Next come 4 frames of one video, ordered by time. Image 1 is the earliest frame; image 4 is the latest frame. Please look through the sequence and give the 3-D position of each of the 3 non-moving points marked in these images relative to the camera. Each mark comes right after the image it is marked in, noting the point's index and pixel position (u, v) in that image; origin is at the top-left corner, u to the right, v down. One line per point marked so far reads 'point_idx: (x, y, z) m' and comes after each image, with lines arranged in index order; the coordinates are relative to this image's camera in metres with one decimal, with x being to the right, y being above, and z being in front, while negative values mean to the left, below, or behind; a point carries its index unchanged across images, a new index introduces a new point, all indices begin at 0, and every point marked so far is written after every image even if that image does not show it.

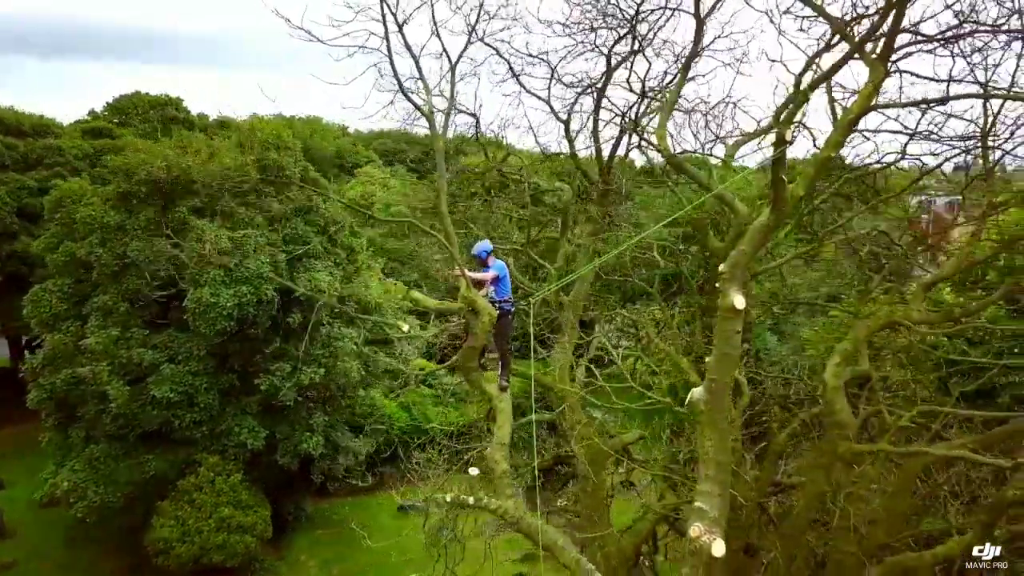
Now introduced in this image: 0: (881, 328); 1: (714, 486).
0: (+2.7, -0.3, +6.0) m
1: (+1.3, -1.3, +5.3) m
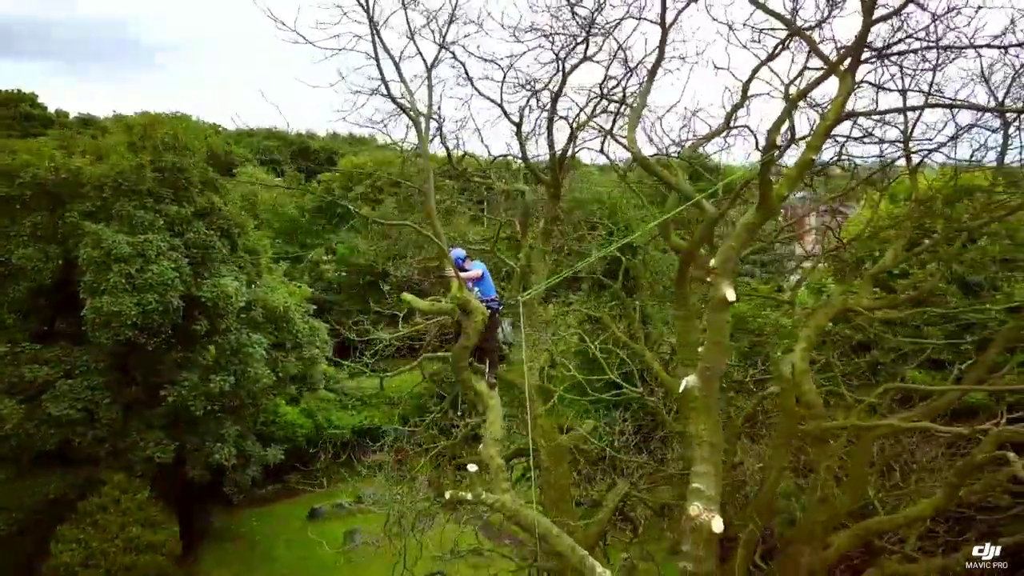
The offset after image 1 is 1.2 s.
0: (+2.6, -0.2, +6.6) m
1: (+1.4, -1.2, +5.6) m
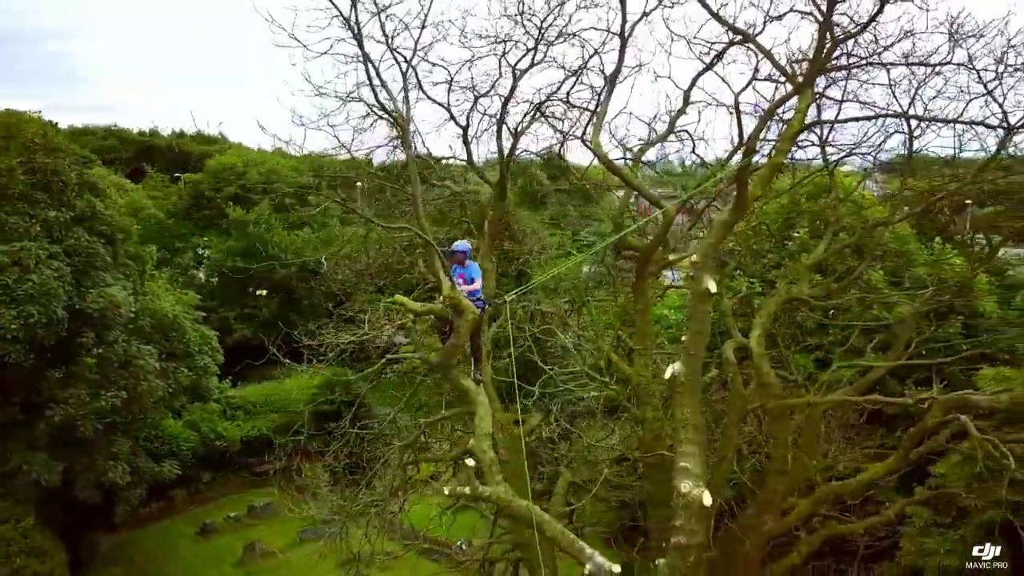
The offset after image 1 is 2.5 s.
0: (+2.4, -0.1, +7.2) m
1: (+1.4, -1.2, +6.1) m
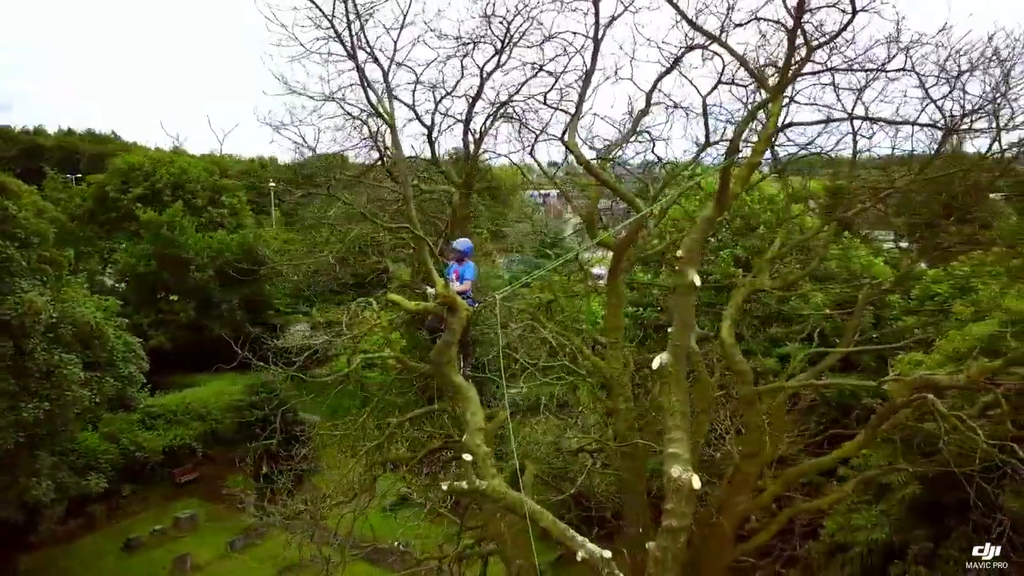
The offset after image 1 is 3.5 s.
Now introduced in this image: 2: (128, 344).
0: (+2.3, -0.1, +7.6) m
1: (+1.3, -1.1, +6.4) m
2: (-9.4, -1.4, +19.9) m
